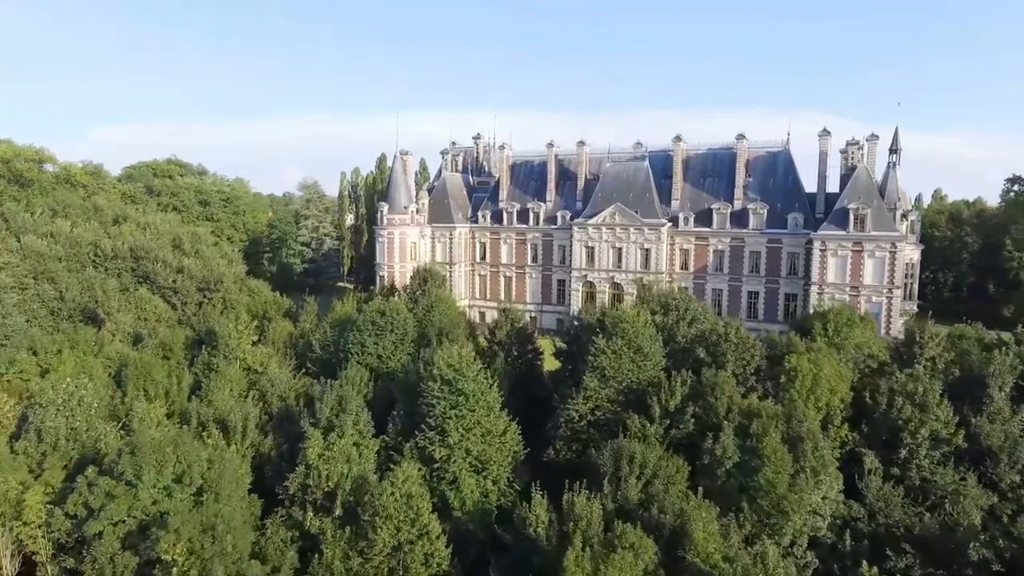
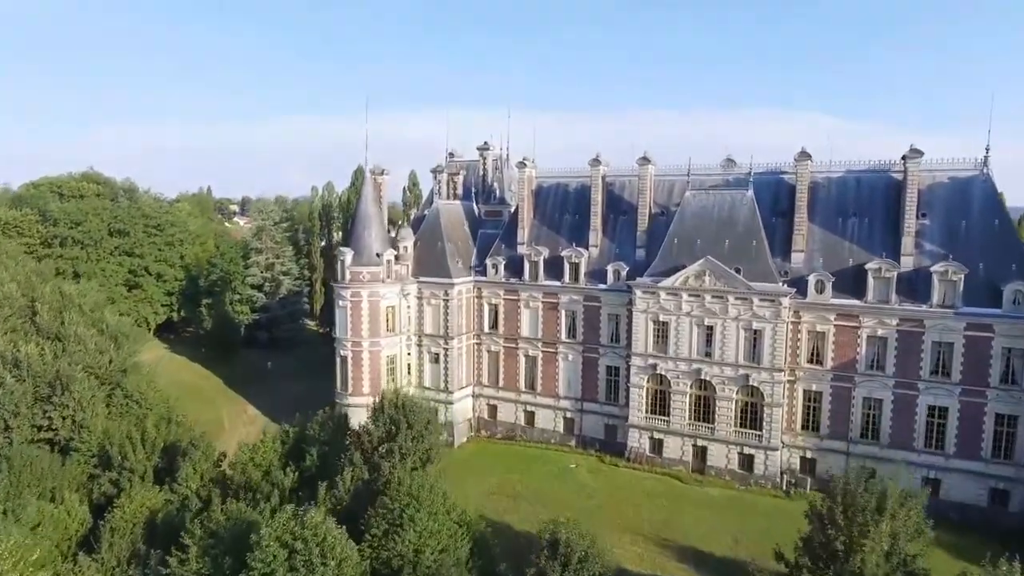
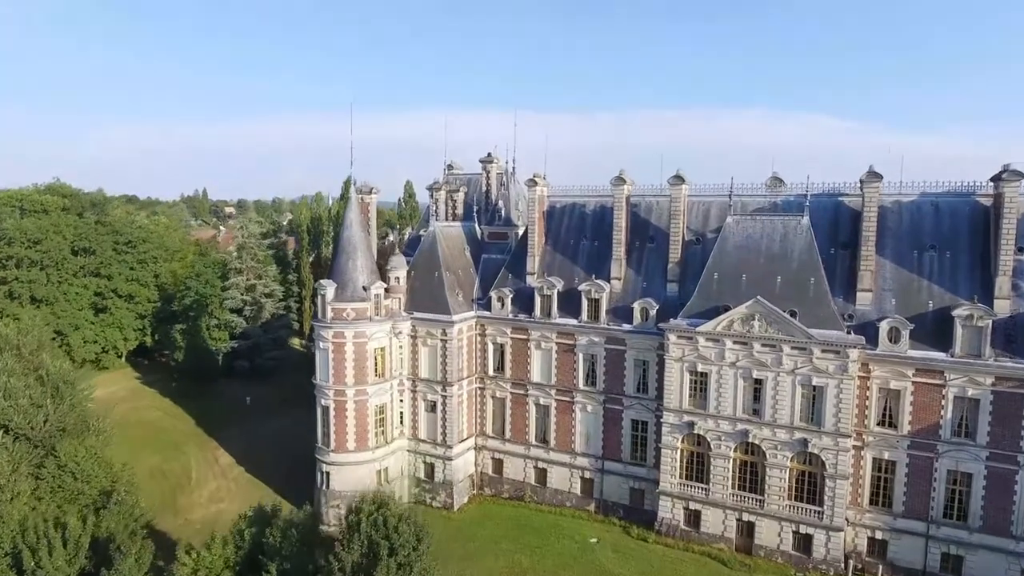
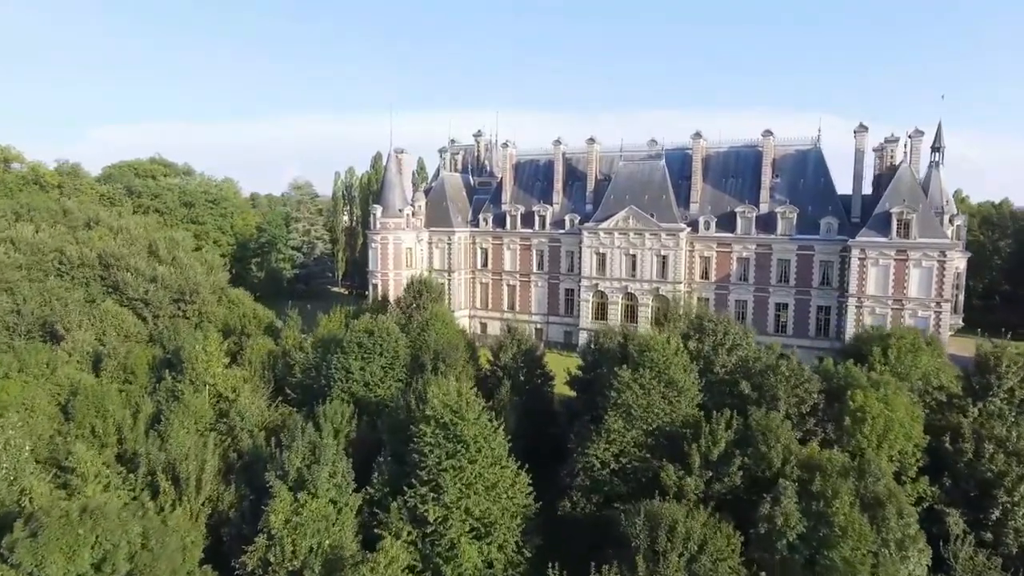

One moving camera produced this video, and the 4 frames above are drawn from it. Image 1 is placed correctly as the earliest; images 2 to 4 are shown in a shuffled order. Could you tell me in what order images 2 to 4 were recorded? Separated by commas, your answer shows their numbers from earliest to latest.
4, 2, 3
